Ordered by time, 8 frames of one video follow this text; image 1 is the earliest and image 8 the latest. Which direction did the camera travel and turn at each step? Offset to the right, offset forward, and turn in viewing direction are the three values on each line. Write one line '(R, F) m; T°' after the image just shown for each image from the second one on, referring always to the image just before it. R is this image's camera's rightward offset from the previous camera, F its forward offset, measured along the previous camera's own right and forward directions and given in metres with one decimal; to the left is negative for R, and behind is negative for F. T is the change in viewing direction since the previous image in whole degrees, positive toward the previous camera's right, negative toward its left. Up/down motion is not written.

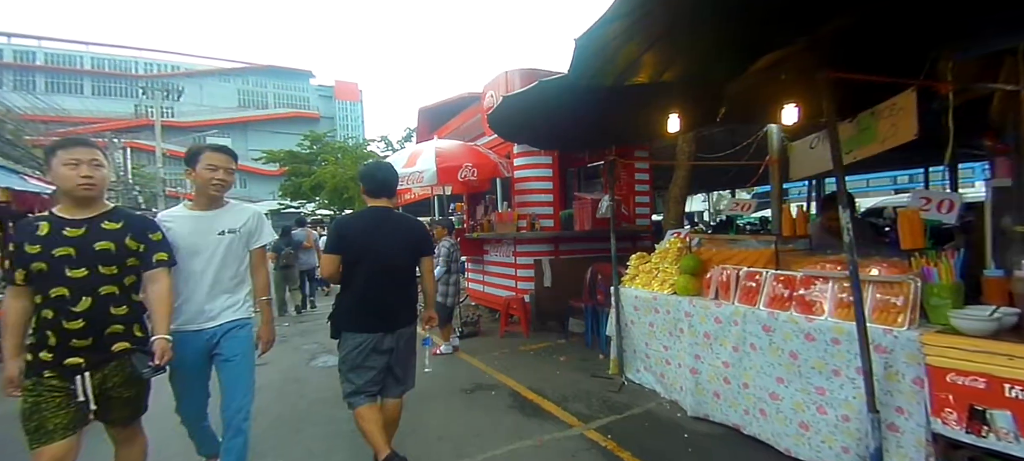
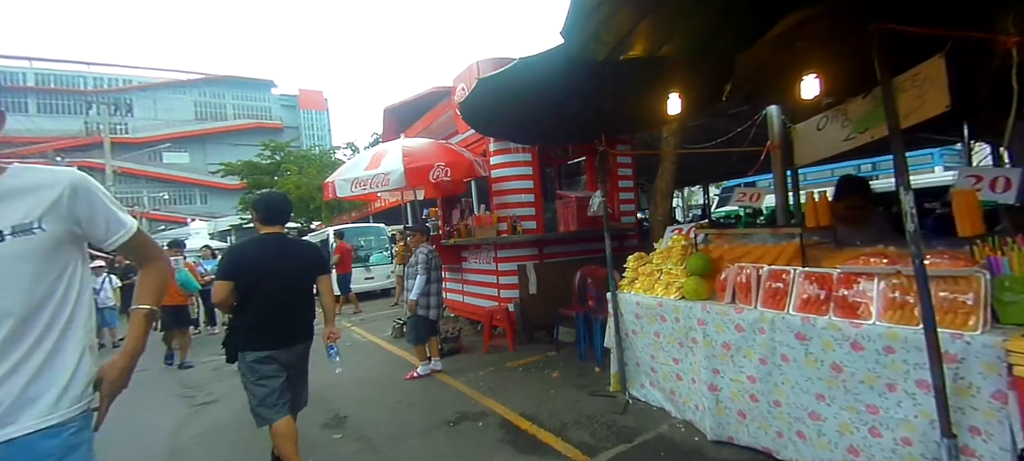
(-0.1, +0.6) m; +3°
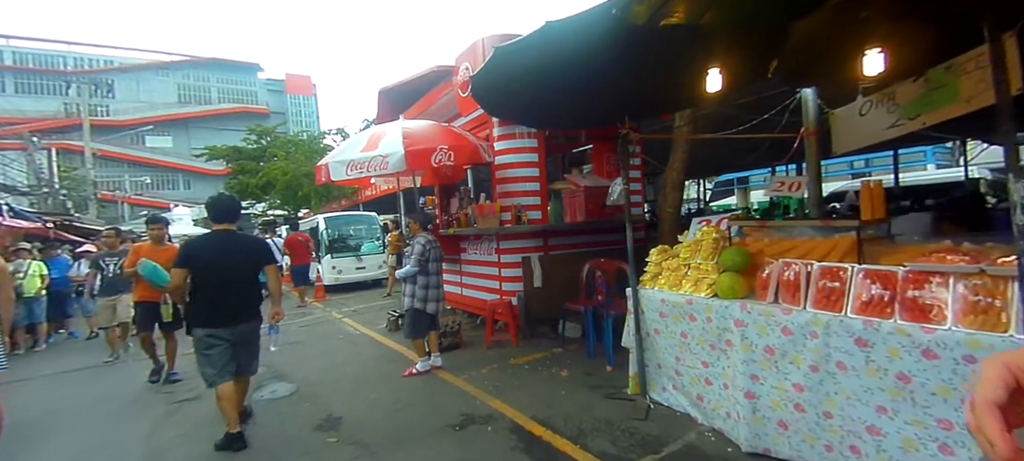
(-0.2, +0.4) m; +1°
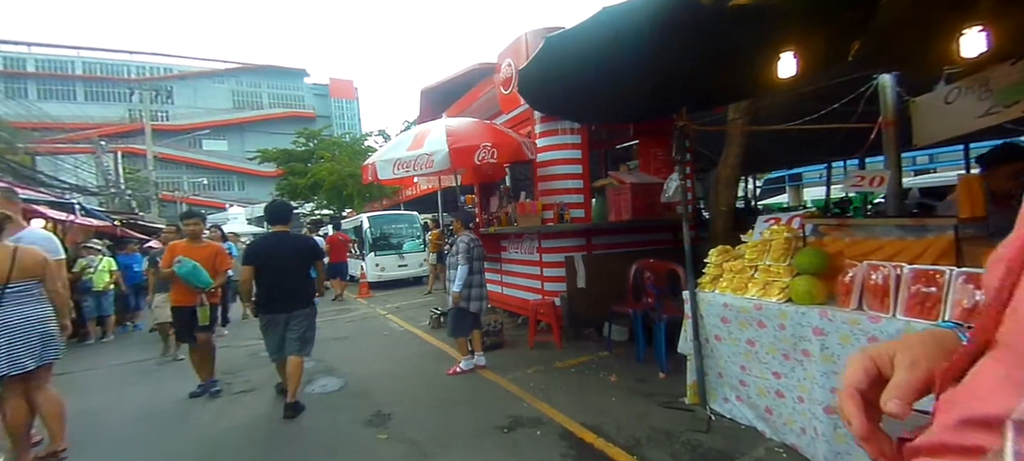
(-0.1, +0.1) m; -4°
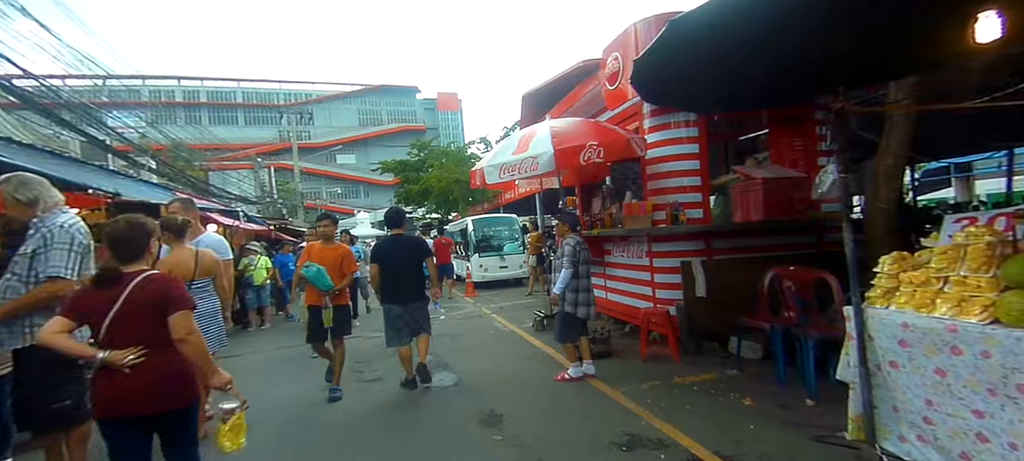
(-0.2, +0.2) m; -12°
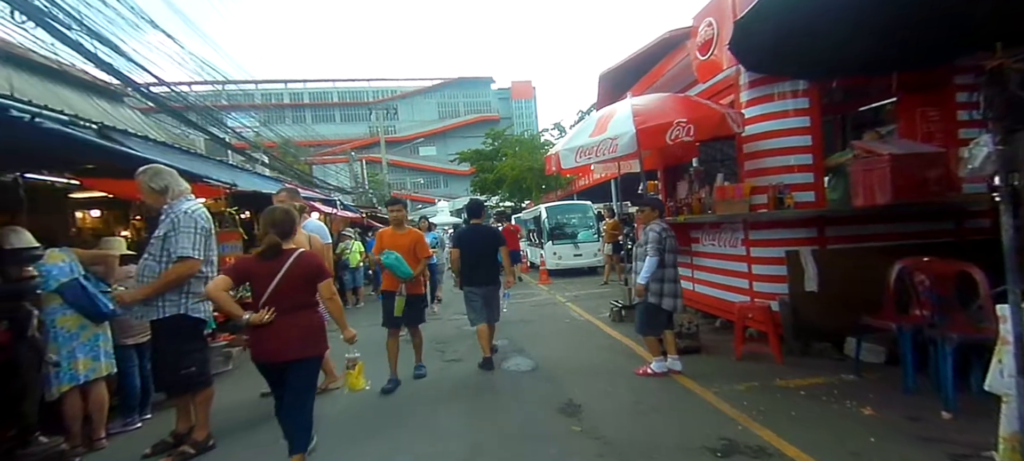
(-0.1, +0.2) m; -9°
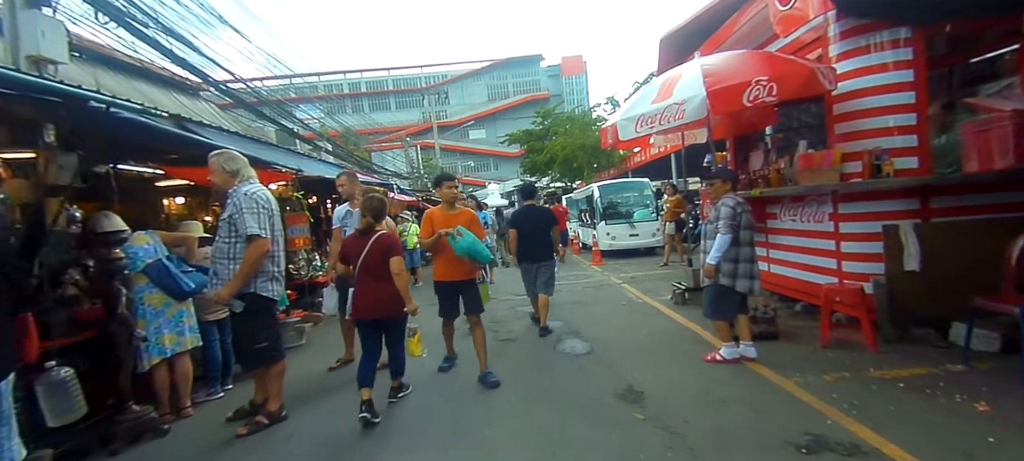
(0.0, +0.2) m; -7°
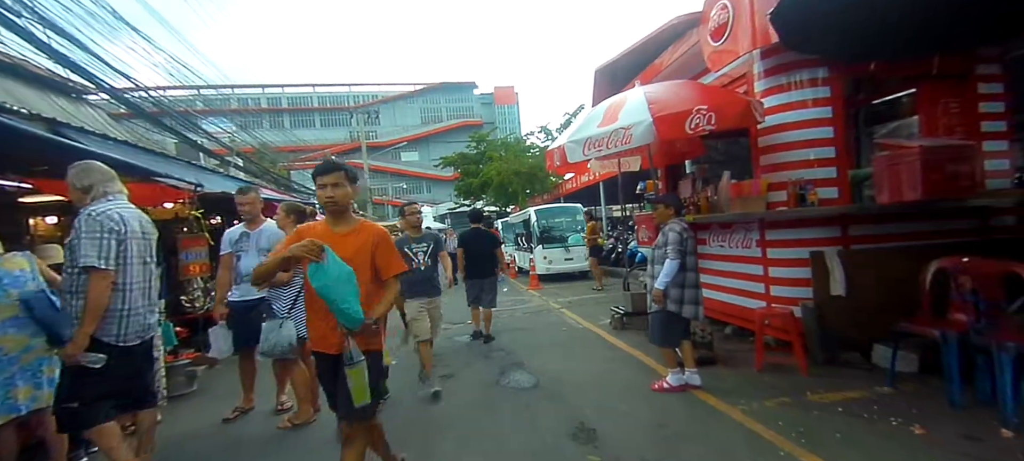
(-0.1, +0.3) m; +9°
